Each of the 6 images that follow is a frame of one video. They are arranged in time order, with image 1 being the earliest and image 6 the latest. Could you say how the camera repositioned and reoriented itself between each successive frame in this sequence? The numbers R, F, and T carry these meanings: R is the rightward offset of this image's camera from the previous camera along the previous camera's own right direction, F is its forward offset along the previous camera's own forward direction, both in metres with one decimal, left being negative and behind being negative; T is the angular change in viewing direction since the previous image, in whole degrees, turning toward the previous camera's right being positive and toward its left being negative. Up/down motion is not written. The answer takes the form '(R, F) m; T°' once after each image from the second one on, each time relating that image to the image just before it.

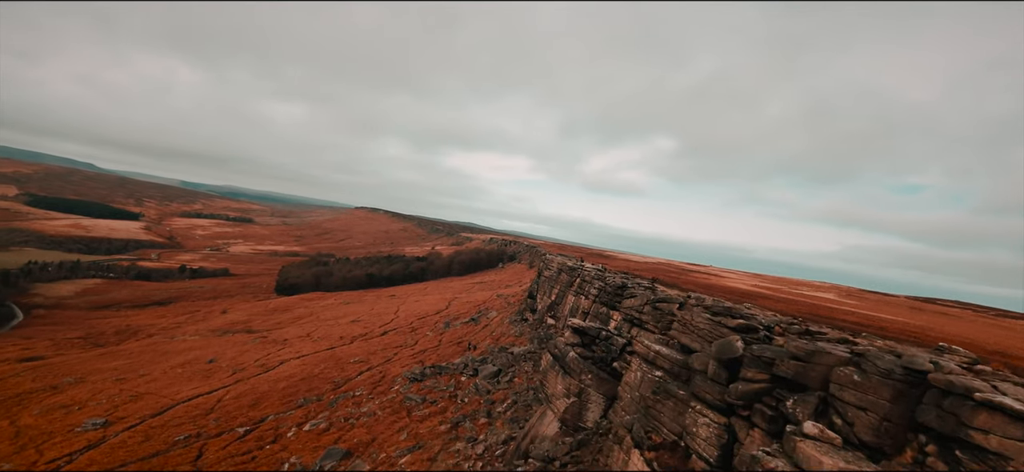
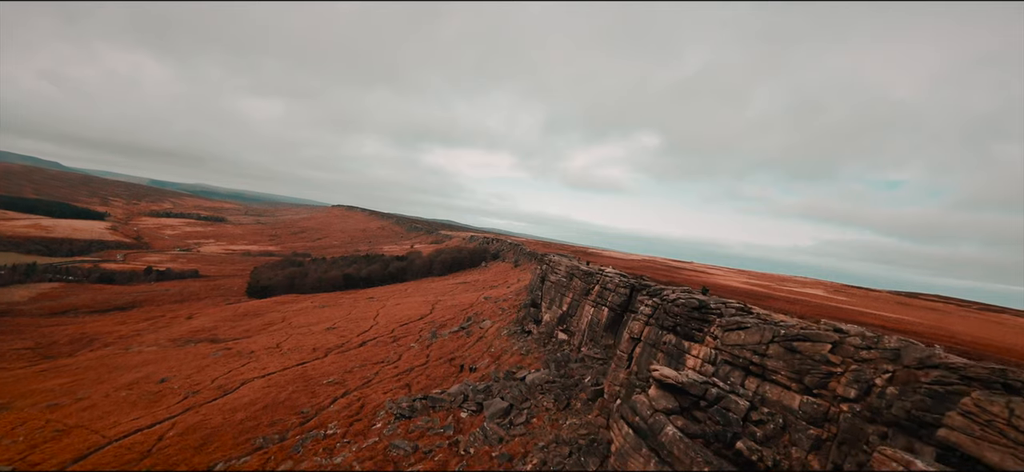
(-2.1, +6.1) m; +3°
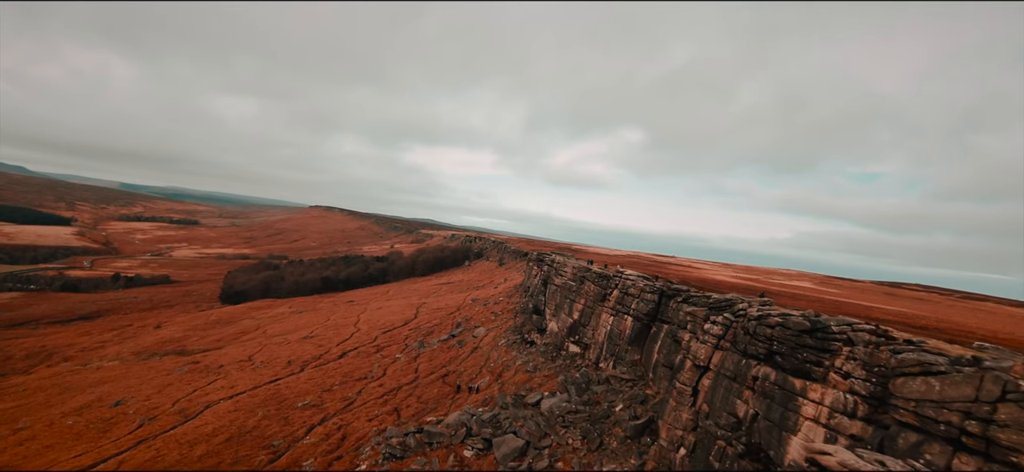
(-1.5, +4.4) m; +3°
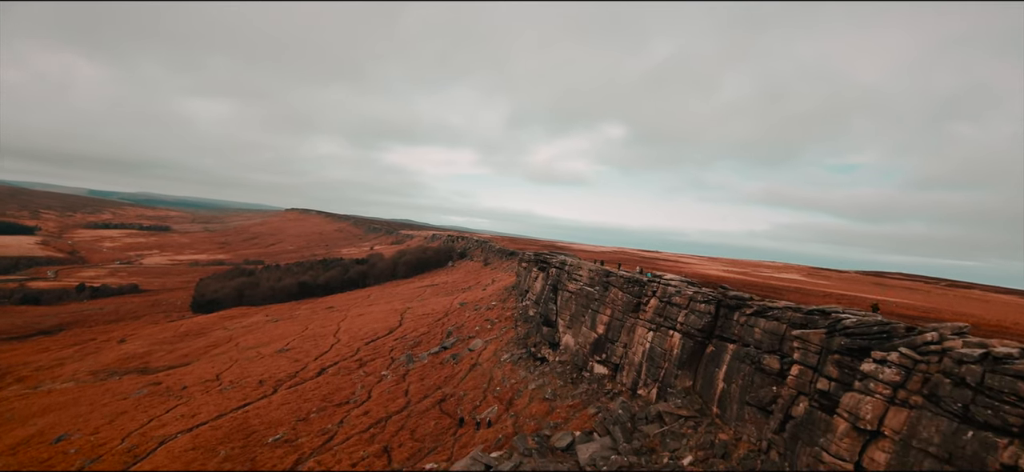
(-1.8, +5.0) m; +3°
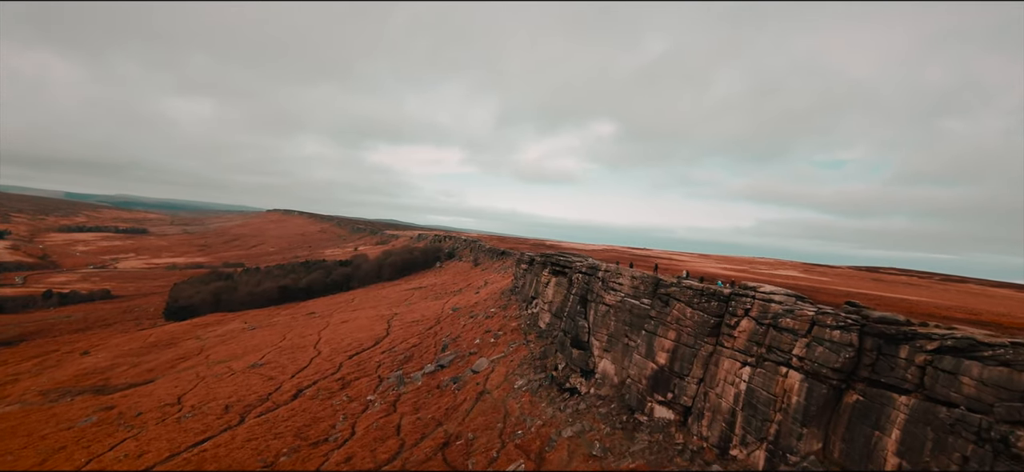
(-2.3, +6.4) m; +2°
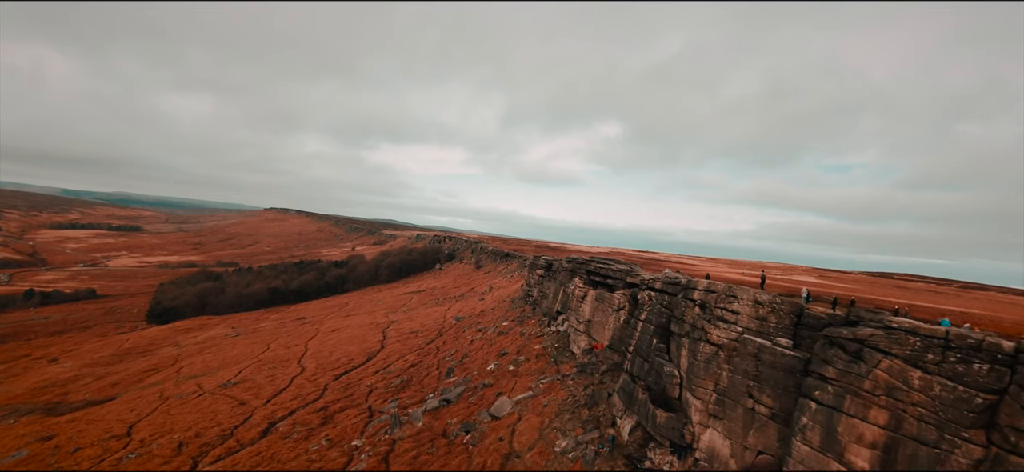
(-2.7, +8.2) m; +1°
